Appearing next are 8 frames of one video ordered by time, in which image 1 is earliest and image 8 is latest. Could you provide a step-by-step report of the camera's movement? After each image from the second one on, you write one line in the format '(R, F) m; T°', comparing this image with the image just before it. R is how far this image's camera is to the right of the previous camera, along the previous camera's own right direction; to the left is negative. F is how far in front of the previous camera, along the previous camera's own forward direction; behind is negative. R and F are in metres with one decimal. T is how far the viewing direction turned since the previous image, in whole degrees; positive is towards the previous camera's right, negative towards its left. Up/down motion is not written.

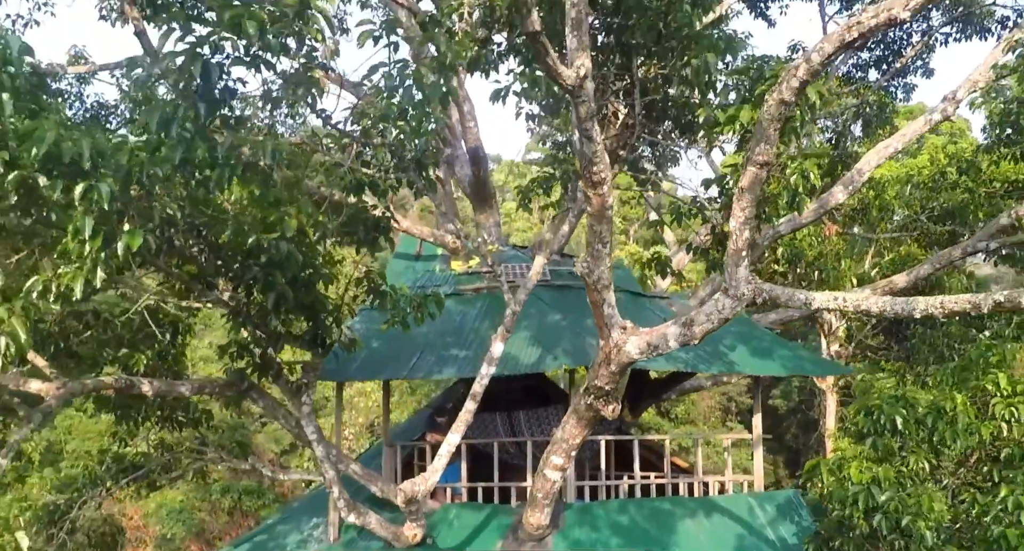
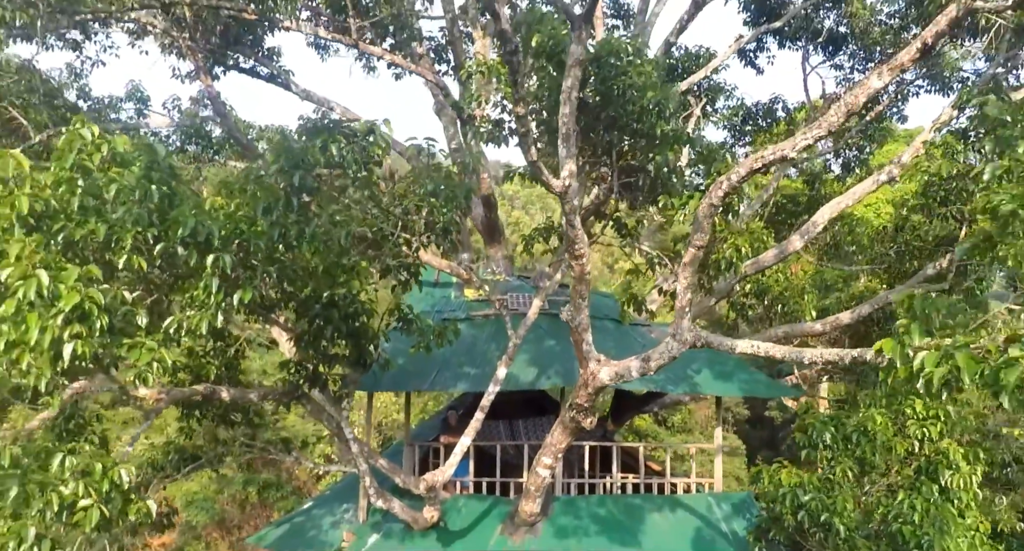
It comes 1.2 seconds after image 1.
(0.0, -1.7) m; 0°
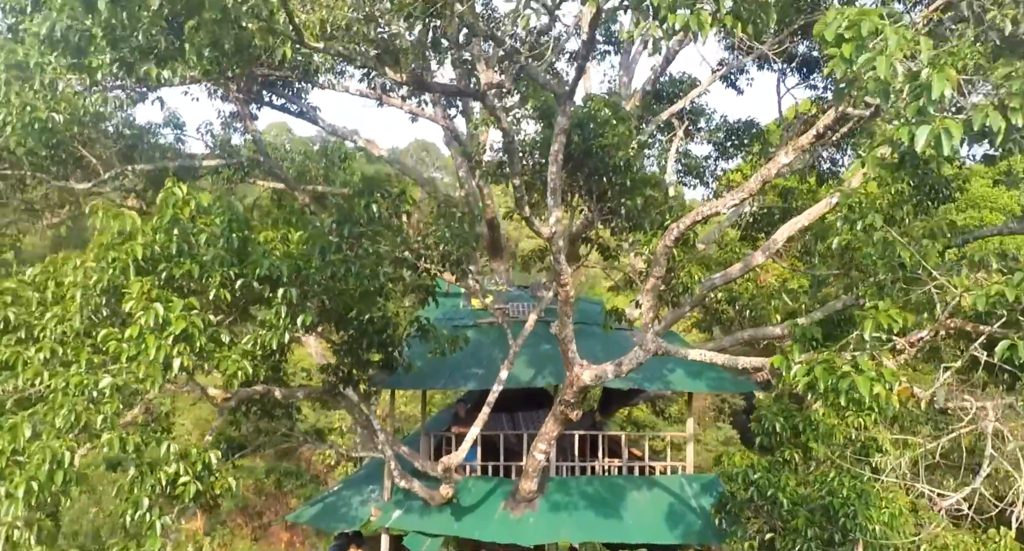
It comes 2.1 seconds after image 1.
(0.0, -1.8) m; 0°
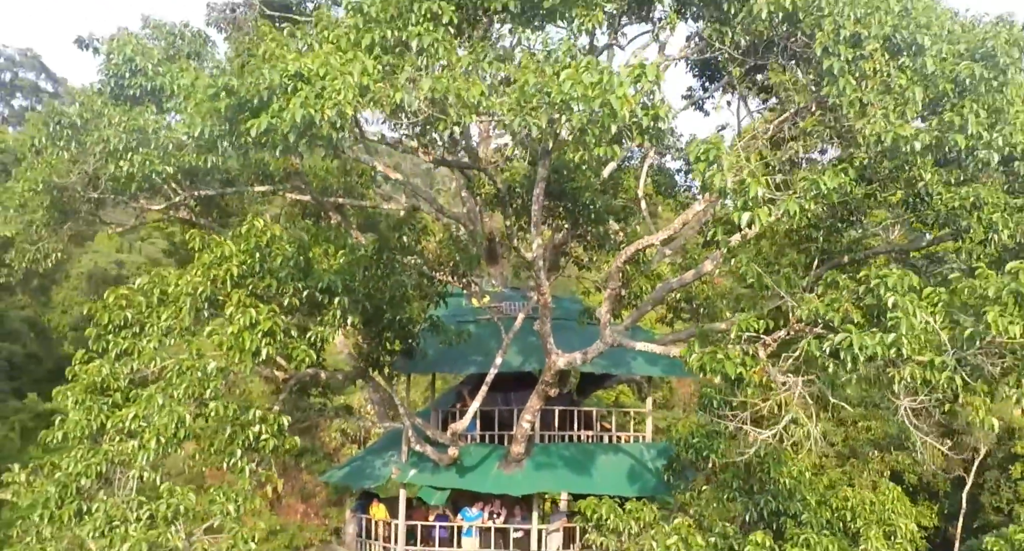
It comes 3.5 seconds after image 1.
(0.0, -2.8) m; 0°
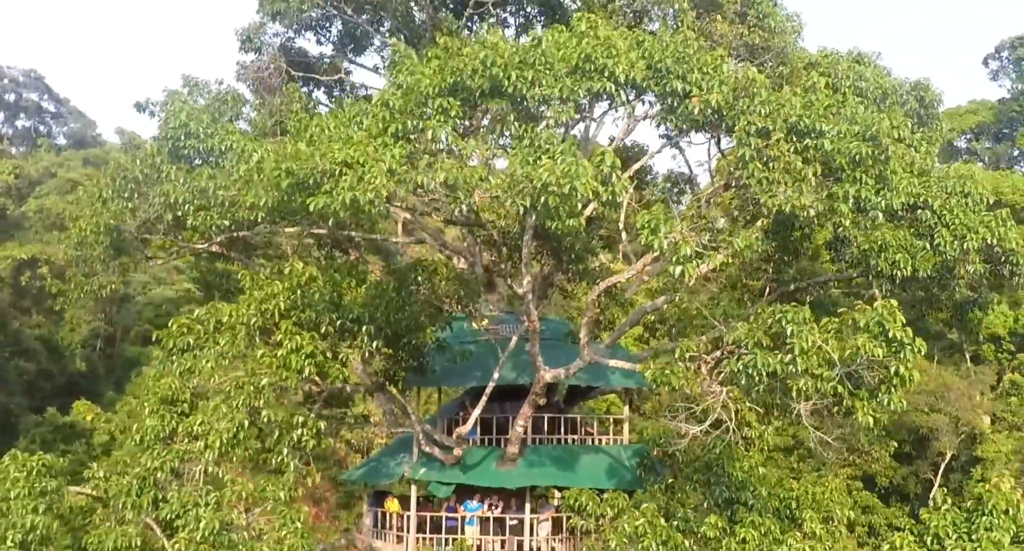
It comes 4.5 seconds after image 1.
(0.0, -2.4) m; 0°
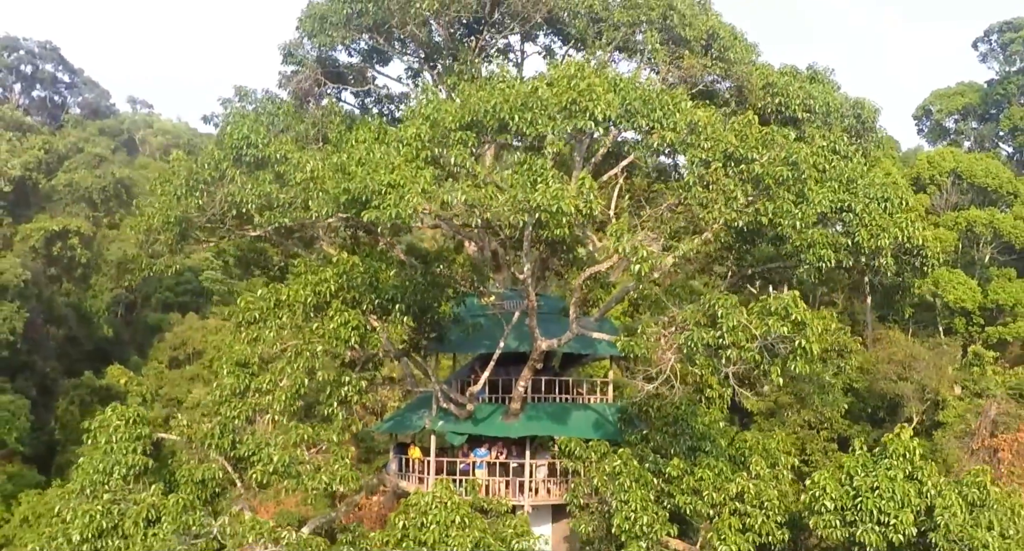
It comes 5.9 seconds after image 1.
(0.0, -3.3) m; 0°
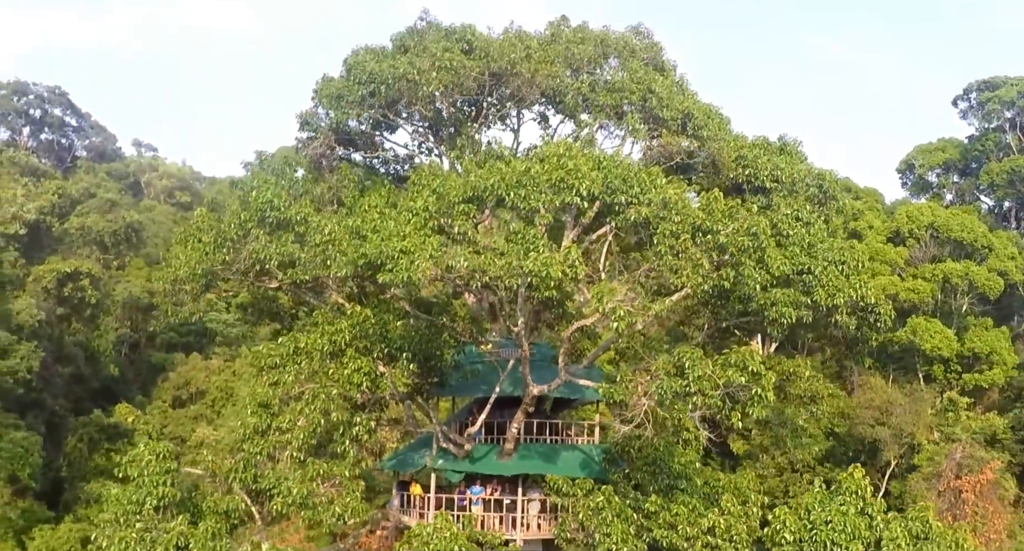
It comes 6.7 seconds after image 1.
(0.0, -2.0) m; 0°
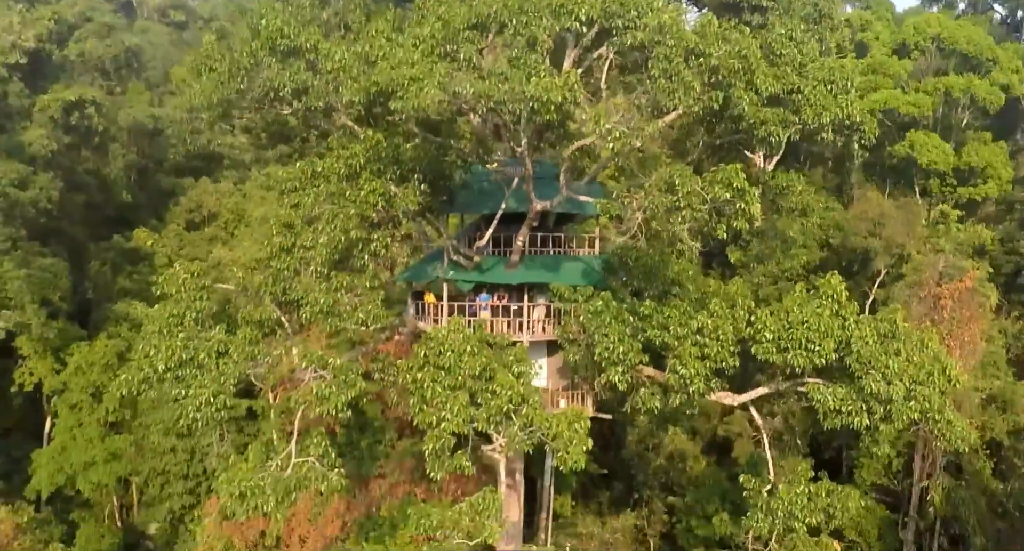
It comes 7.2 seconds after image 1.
(0.0, -1.3) m; 0°
